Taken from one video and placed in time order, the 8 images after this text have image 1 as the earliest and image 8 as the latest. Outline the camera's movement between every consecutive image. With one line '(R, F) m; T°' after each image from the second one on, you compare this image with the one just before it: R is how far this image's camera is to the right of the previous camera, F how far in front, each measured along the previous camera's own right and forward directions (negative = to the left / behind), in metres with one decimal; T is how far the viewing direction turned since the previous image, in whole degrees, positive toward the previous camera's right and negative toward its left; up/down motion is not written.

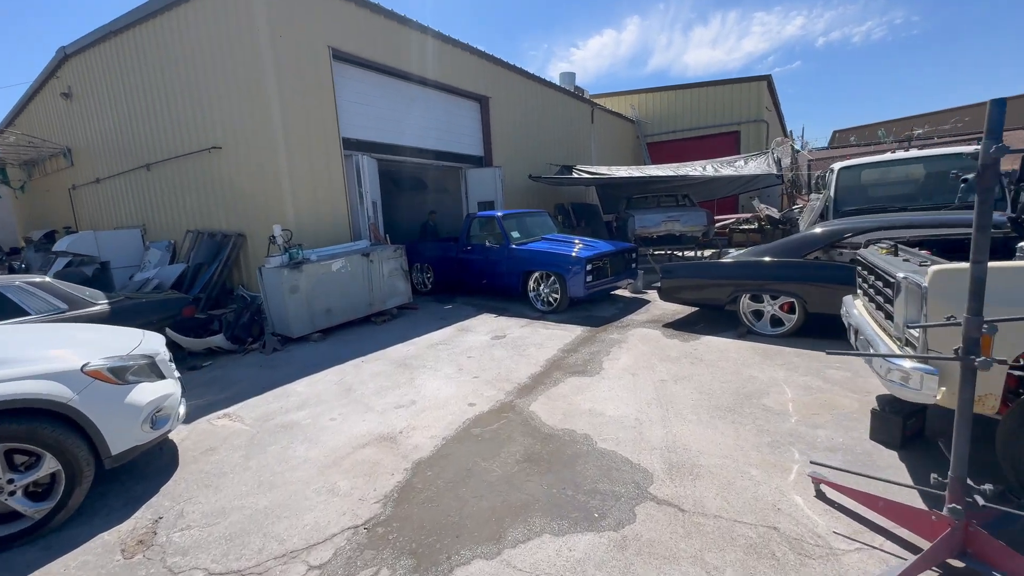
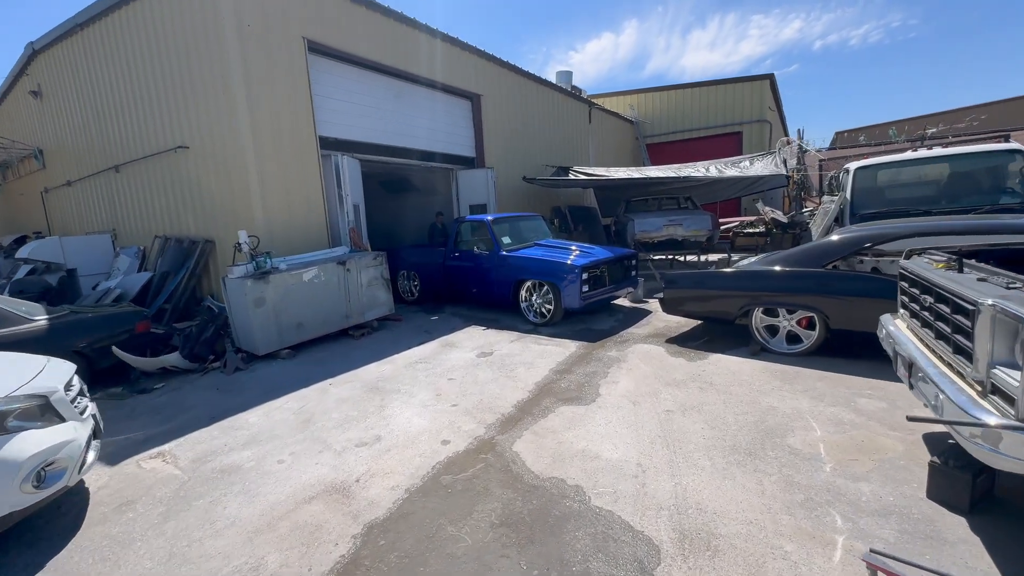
(+0.1, +0.6) m; 0°
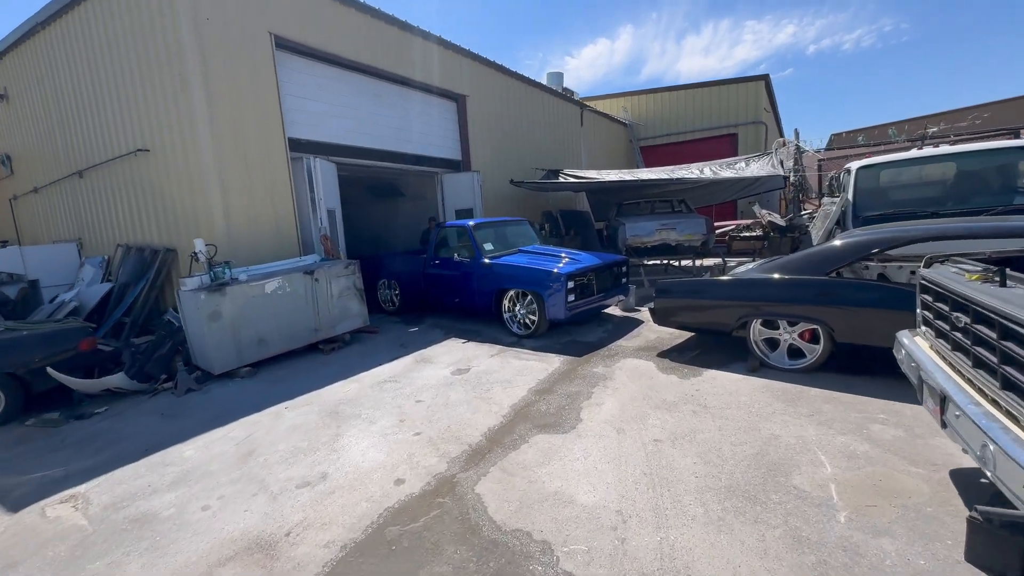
(+0.2, +0.4) m; 0°
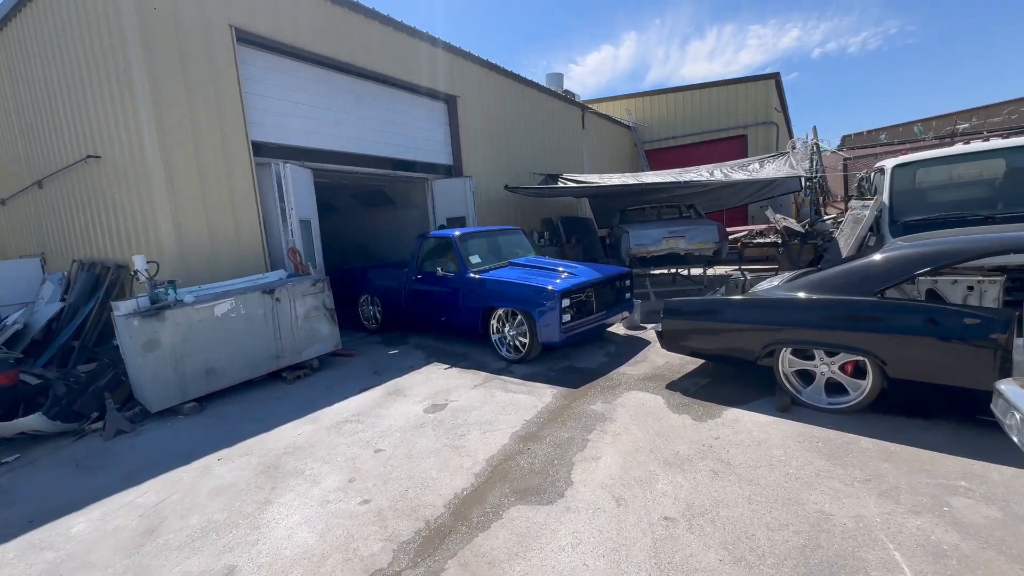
(+0.2, +0.7) m; -1°
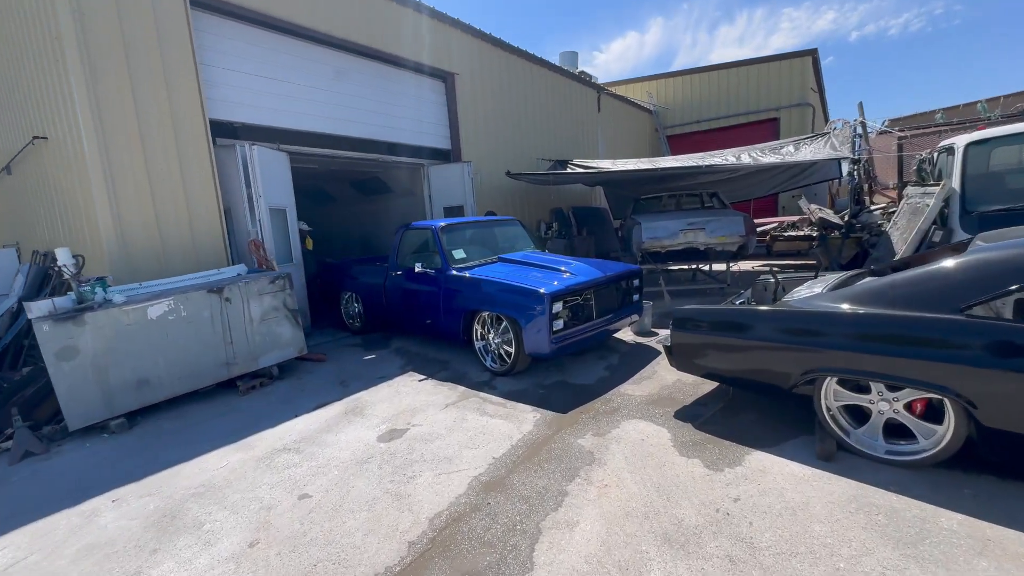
(+0.4, +0.8) m; -3°
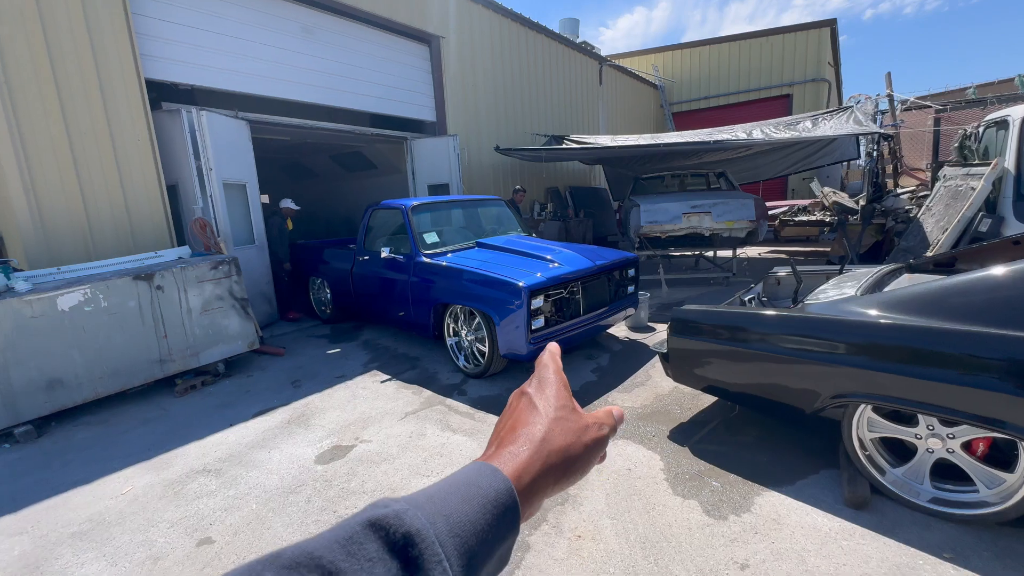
(+0.2, +0.6) m; 0°
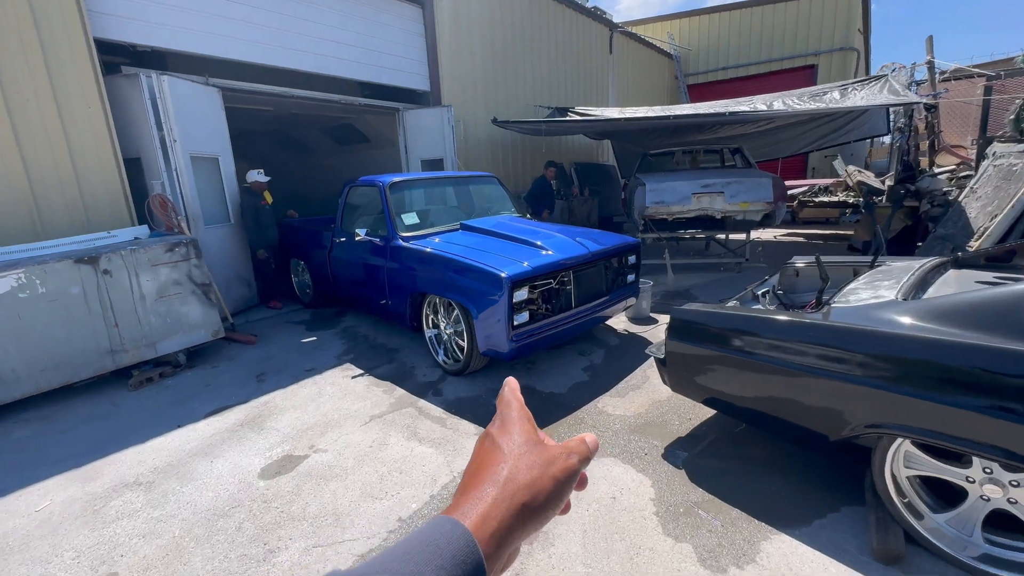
(+0.2, +0.4) m; -1°
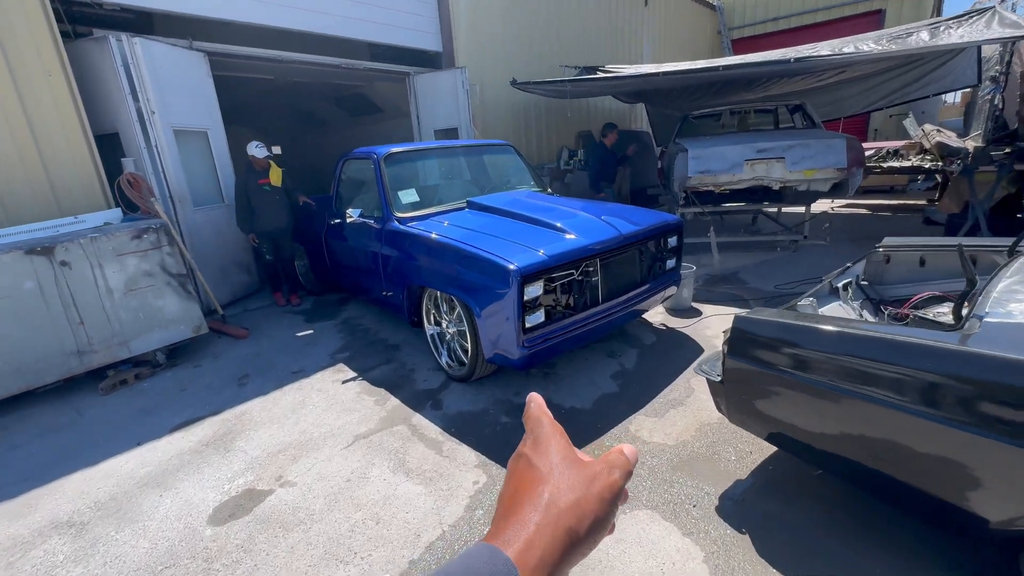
(+0.1, +0.6) m; -4°
